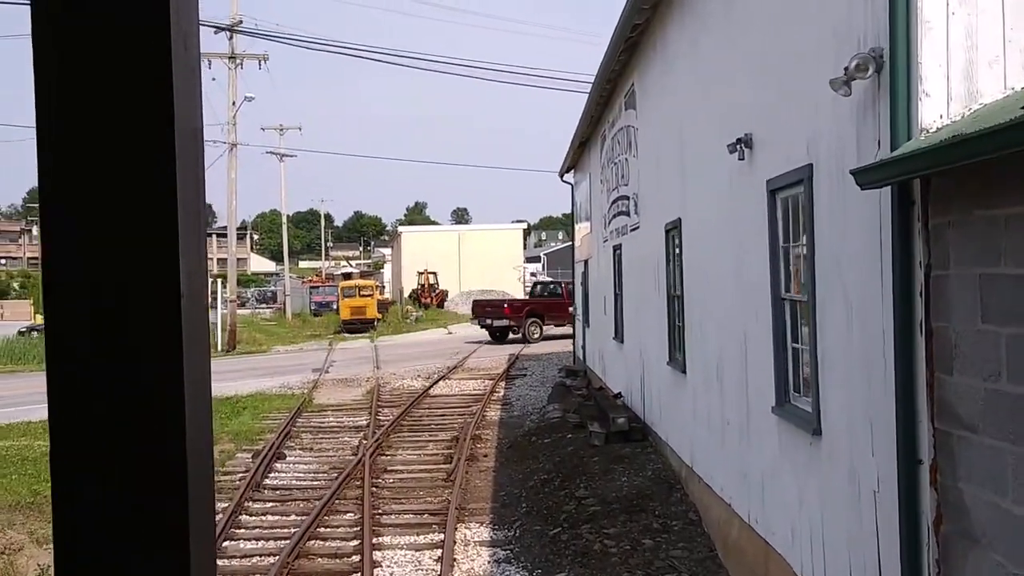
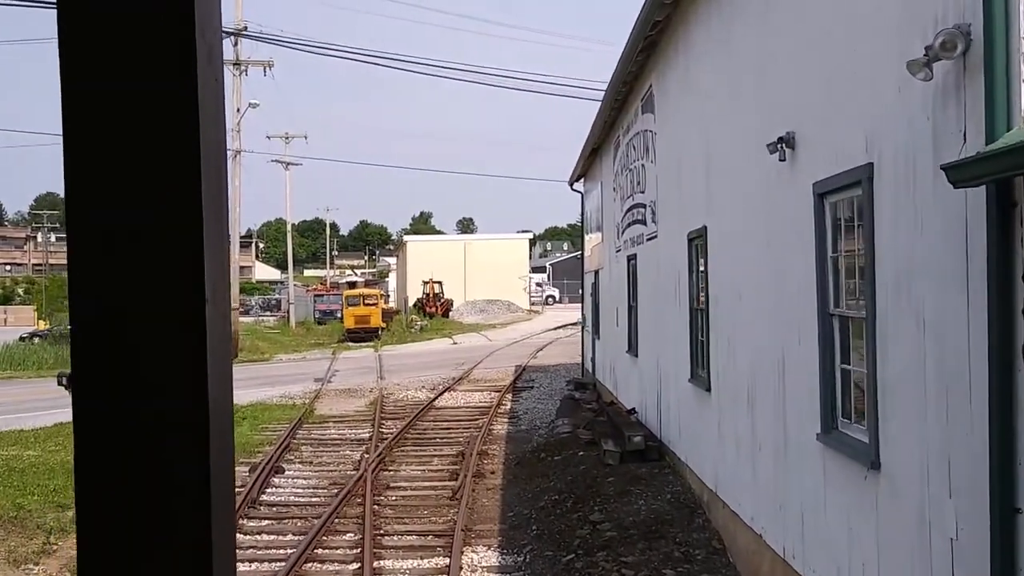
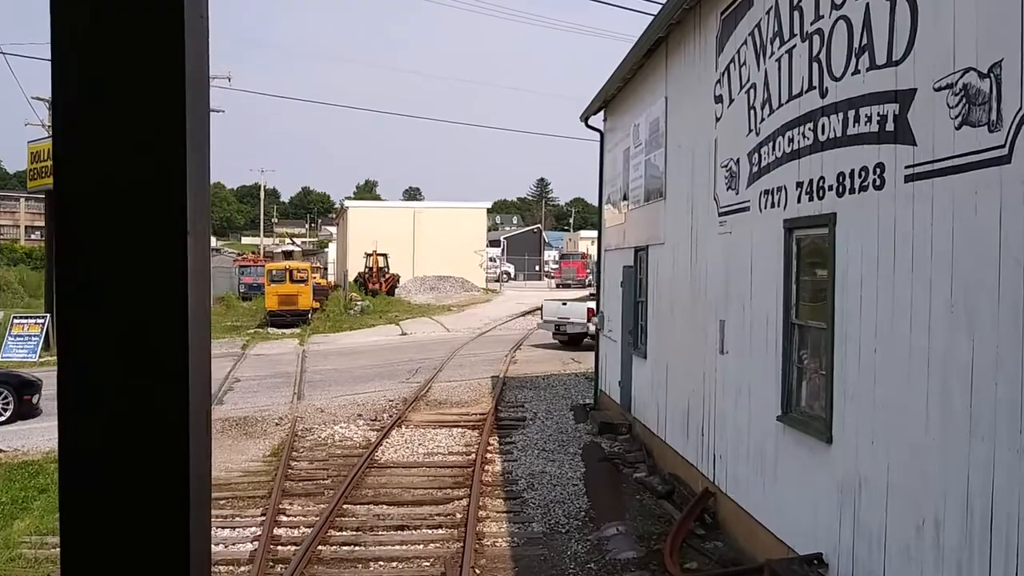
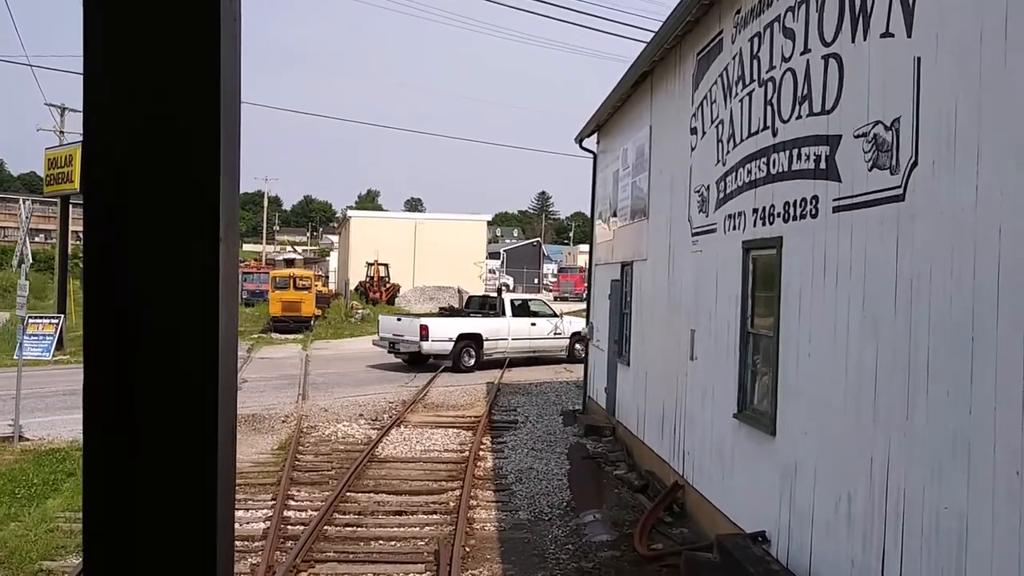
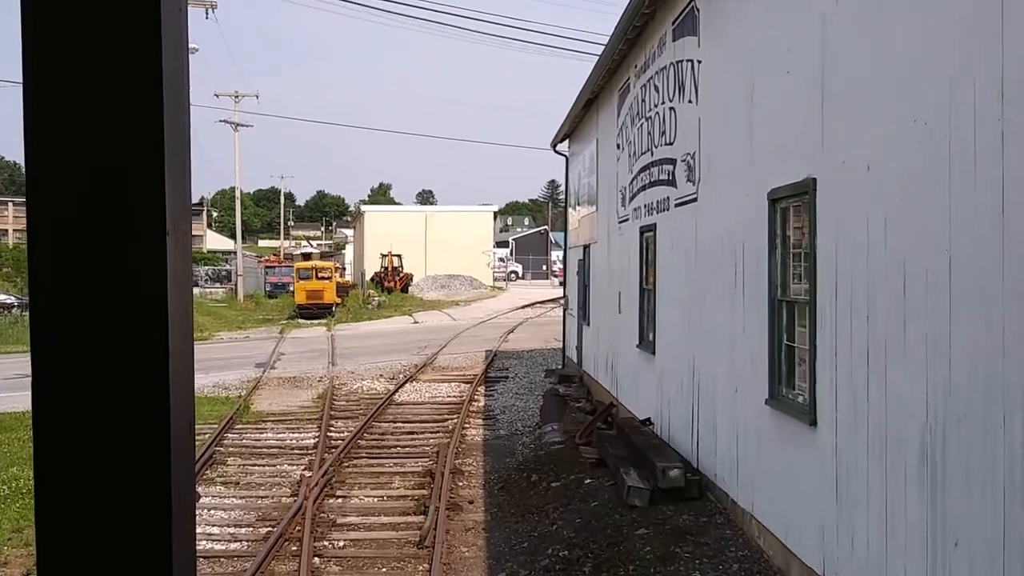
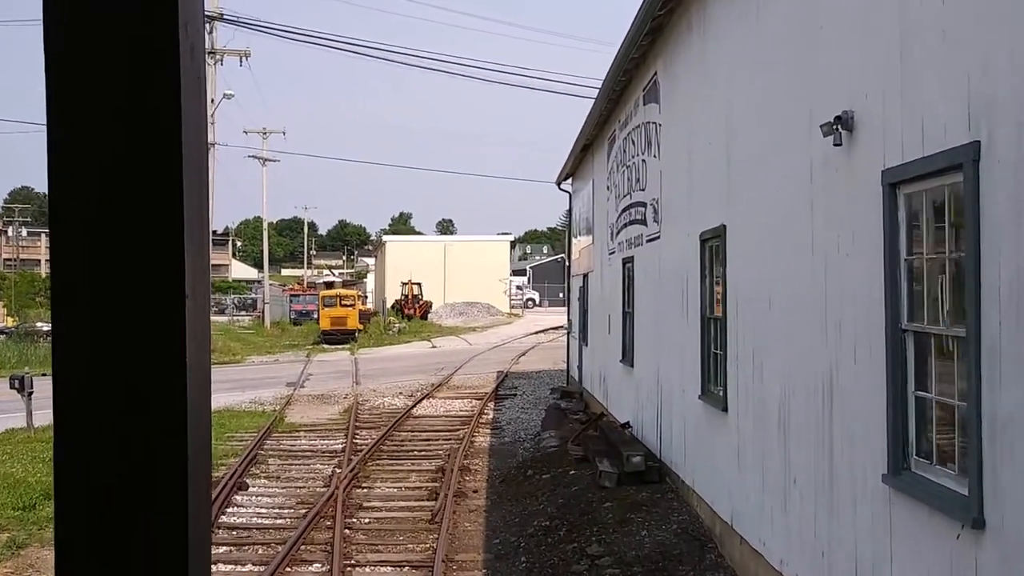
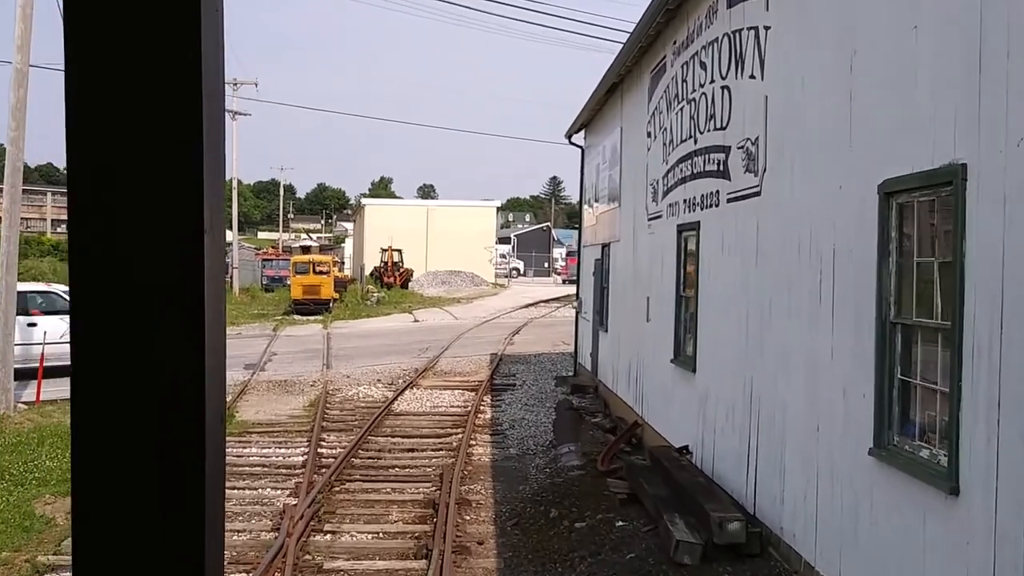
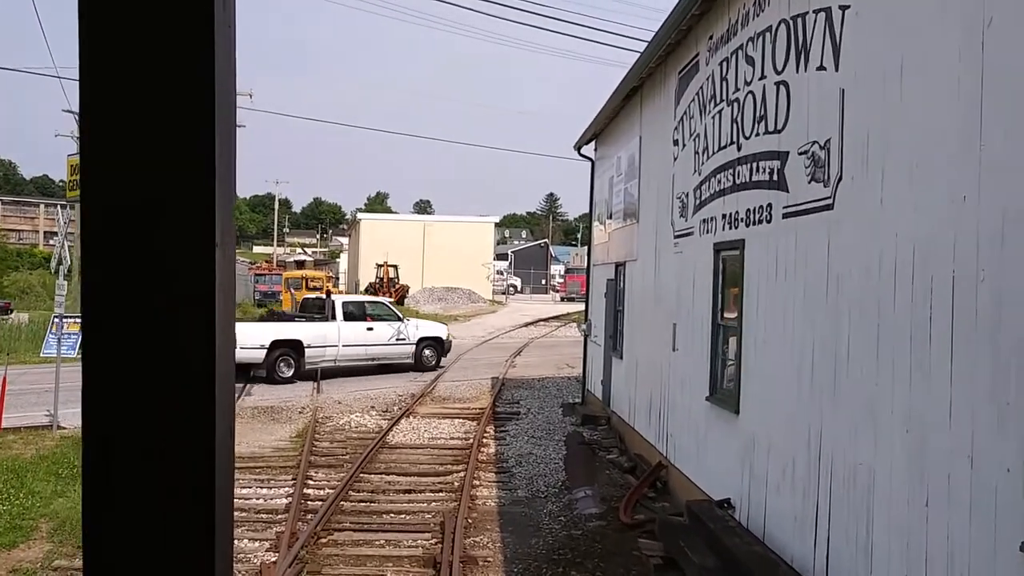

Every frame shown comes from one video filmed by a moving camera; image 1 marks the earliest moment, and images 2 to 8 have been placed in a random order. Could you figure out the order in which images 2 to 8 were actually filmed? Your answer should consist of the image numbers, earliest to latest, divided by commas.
2, 6, 5, 7, 8, 4, 3
